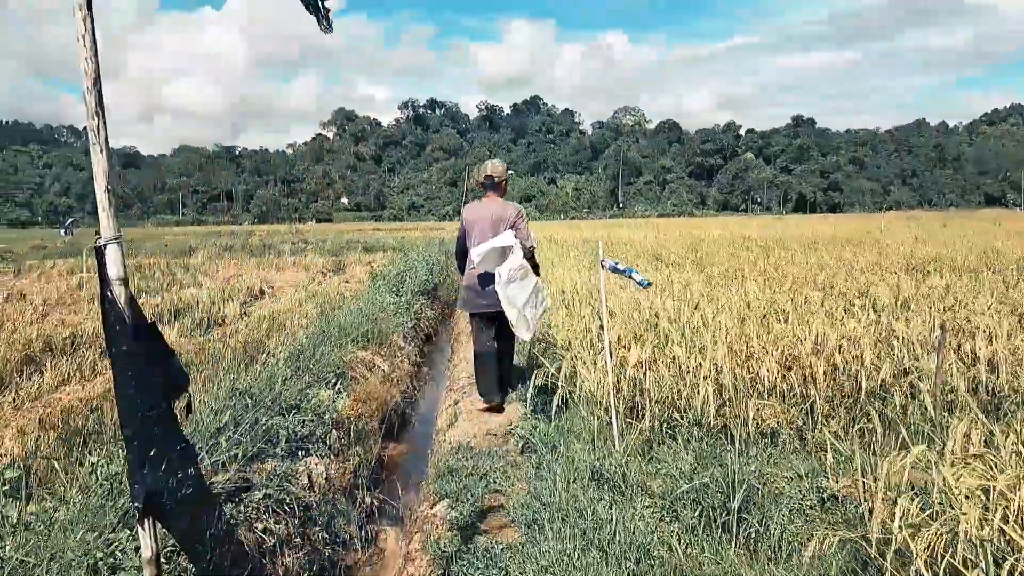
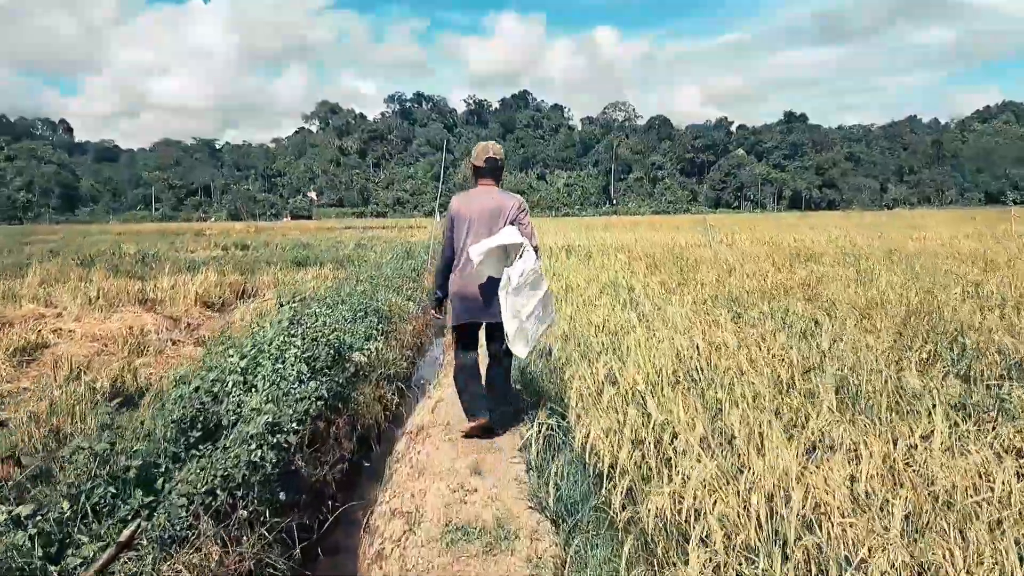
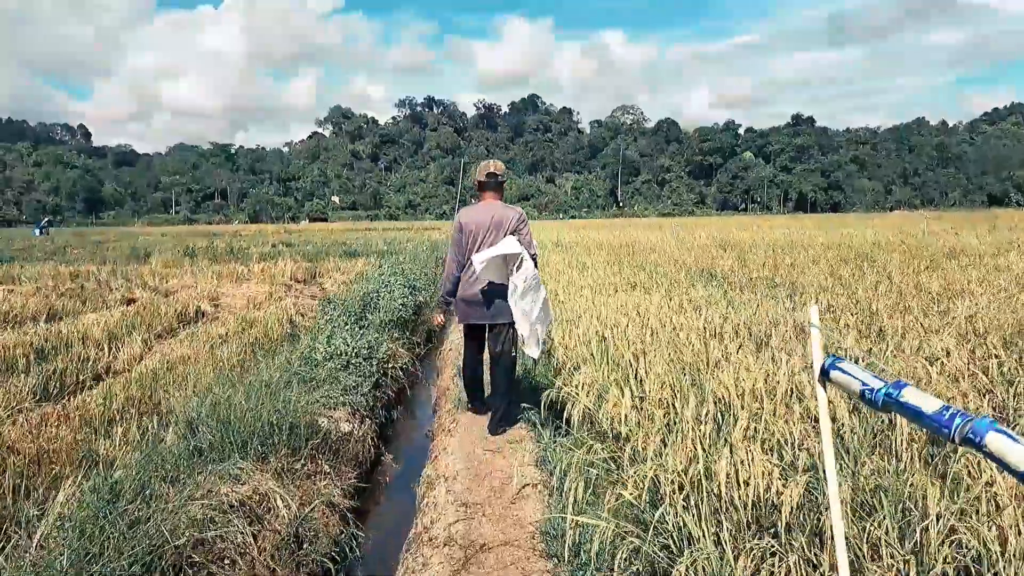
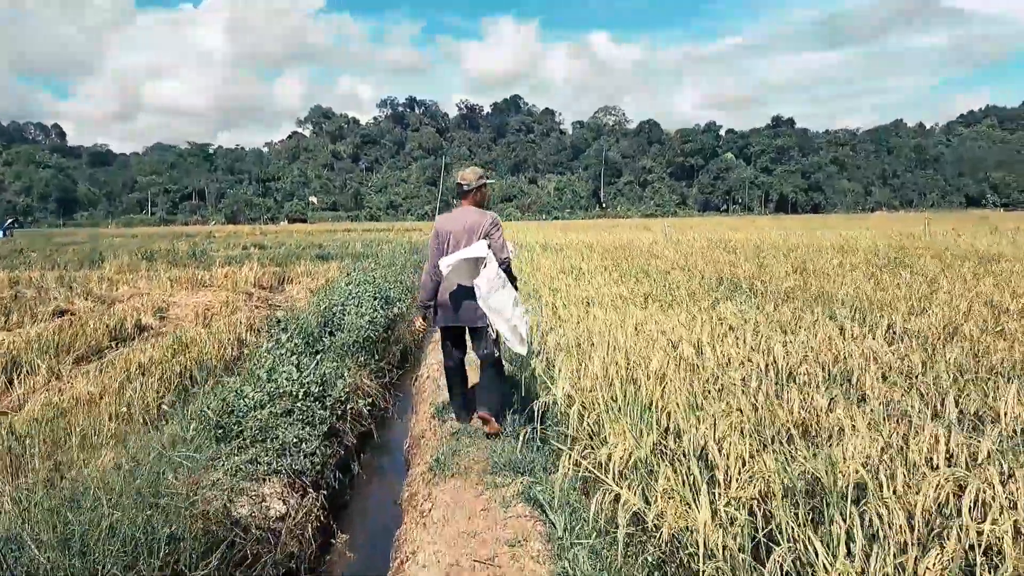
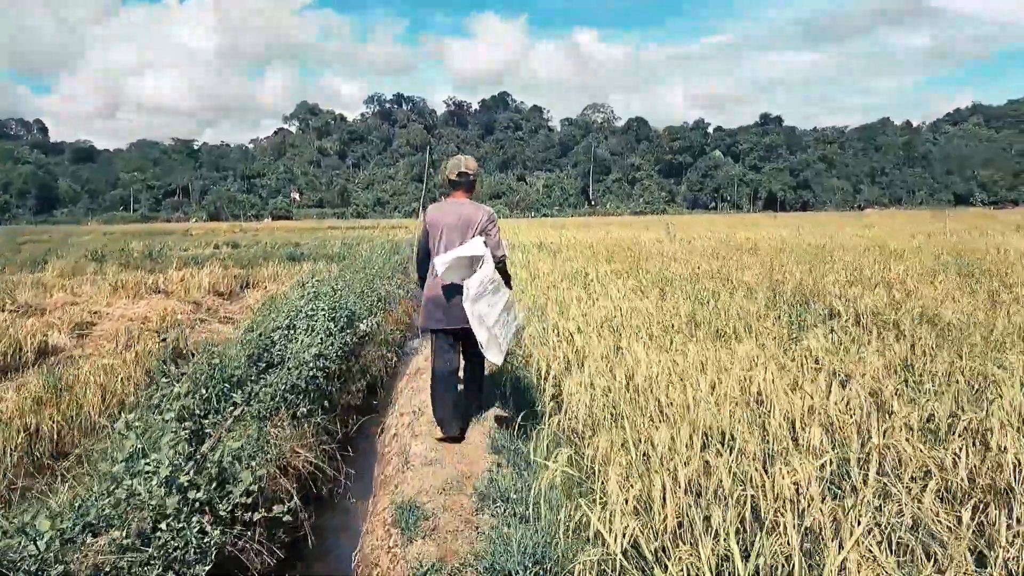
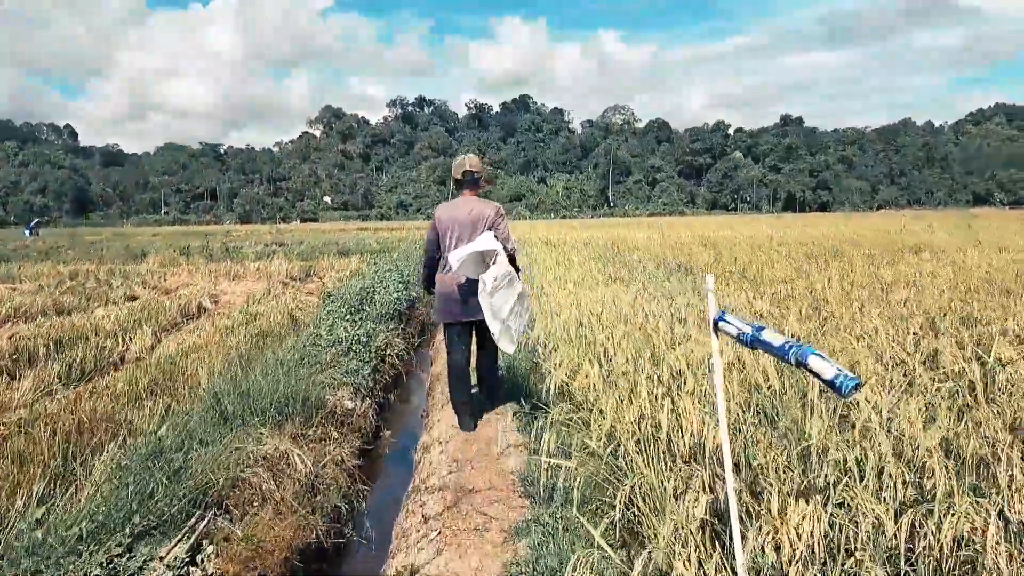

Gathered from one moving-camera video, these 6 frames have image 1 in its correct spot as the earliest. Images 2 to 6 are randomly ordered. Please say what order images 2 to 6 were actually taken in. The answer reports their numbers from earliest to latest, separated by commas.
6, 3, 4, 5, 2
